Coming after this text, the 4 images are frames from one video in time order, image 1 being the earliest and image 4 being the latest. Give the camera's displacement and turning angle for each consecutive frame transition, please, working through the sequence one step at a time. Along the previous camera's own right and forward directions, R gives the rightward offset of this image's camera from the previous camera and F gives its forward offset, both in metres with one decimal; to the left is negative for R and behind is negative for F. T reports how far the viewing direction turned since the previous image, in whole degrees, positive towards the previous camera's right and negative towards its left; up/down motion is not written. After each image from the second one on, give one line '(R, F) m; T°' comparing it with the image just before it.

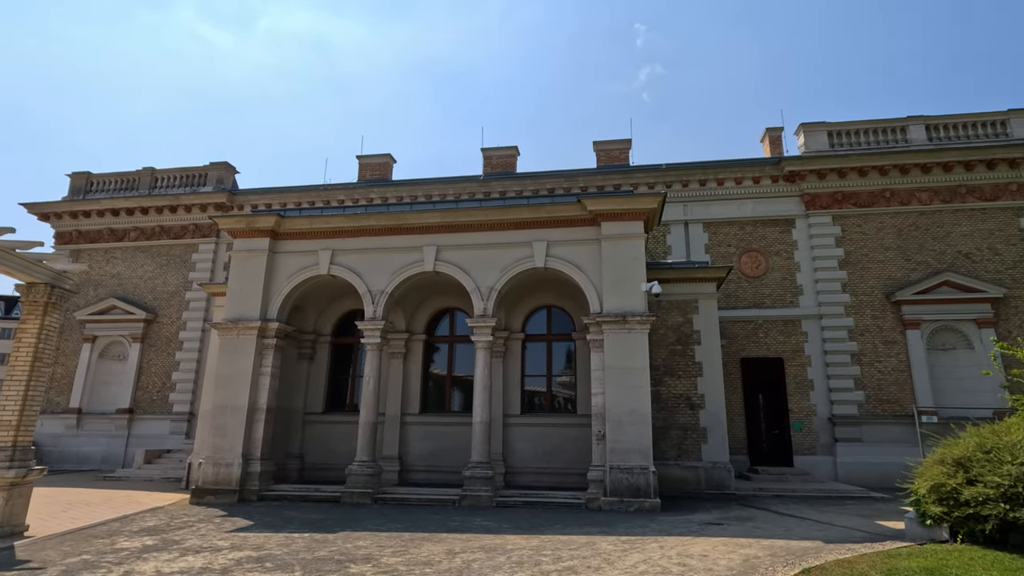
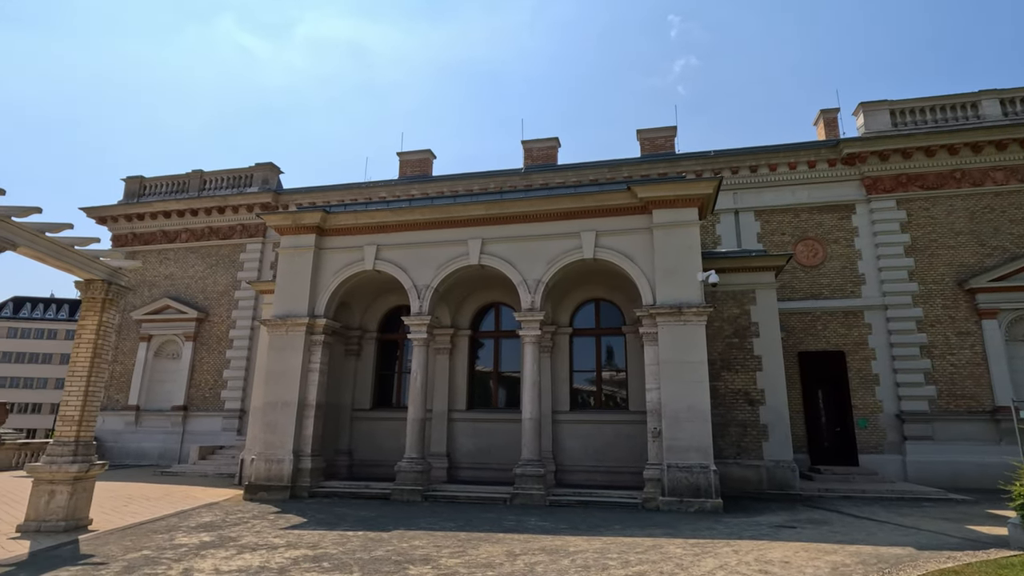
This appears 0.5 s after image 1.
(-0.3, +0.3) m; -4°
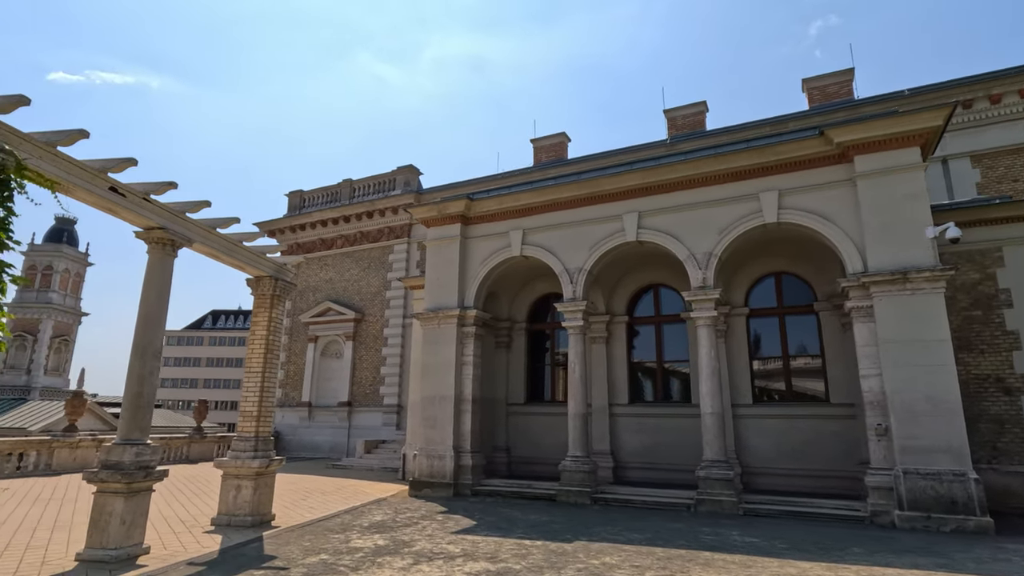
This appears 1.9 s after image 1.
(-0.7, +1.0) m; -13°
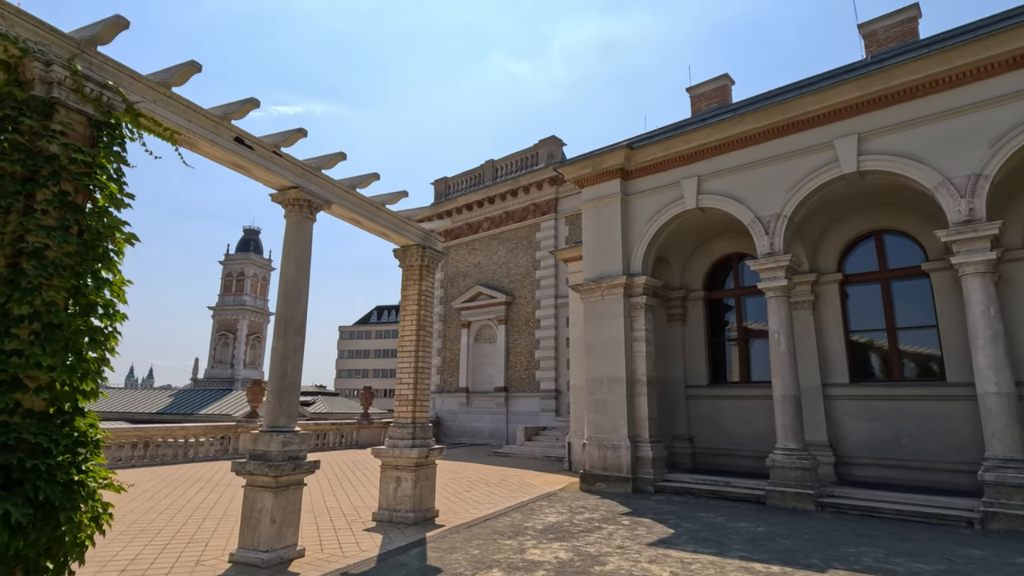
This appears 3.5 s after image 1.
(-0.6, +1.5) m; -15°
